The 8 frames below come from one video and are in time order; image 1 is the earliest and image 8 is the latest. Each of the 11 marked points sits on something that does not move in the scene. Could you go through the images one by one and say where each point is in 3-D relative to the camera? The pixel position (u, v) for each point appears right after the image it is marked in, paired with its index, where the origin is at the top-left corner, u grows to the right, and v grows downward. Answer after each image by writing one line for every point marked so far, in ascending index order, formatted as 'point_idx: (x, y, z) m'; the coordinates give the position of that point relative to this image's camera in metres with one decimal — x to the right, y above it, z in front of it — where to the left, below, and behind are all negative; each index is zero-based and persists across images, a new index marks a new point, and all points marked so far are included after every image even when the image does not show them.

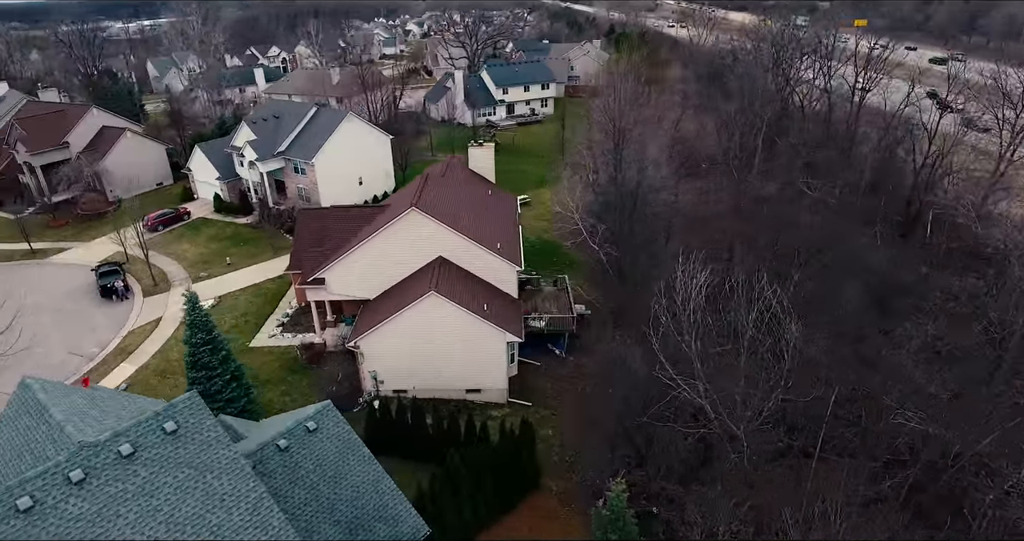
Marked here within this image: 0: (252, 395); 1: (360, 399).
0: (-6.8, -3.1, +16.4) m
1: (-4.4, -3.7, +18.2) m
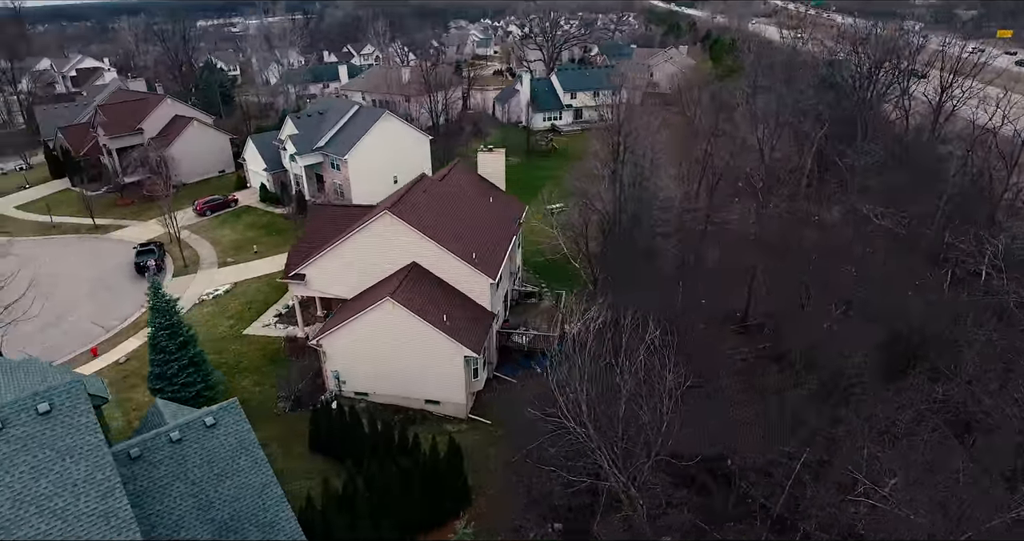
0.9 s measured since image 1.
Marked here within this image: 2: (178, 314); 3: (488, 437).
0: (-8.2, -2.9, +17.0) m
1: (-5.6, -3.7, +18.4) m
2: (-8.9, -1.2, +16.5) m
3: (-0.6, -4.6, +17.3) m
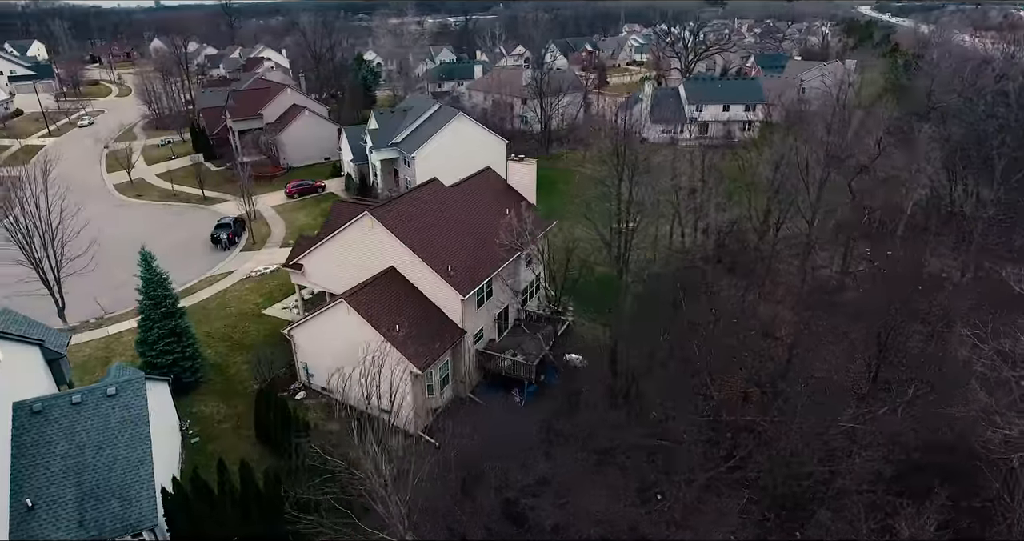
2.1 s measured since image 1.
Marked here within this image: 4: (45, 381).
0: (-9.4, -2.3, +18.2) m
1: (-6.6, -3.5, +19.0) m
2: (-9.9, -0.5, +18.0) m
3: (-2.3, -5.0, +16.6) m
4: (-10.7, -2.6, +14.5) m
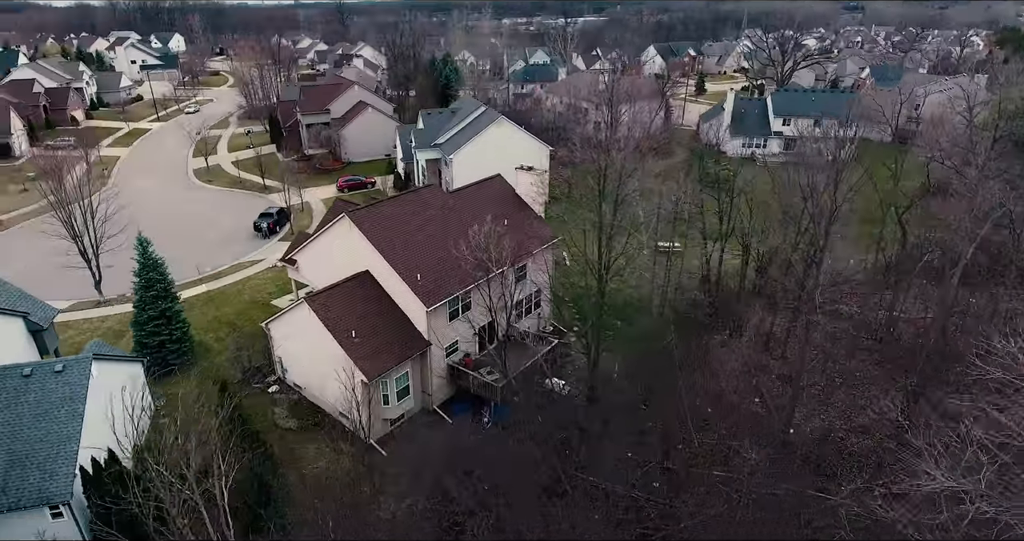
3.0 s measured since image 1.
0: (-10.2, -1.9, +19.1) m
1: (-7.5, -3.3, +19.4) m
2: (-10.7, 0.0, +18.9) m
3: (-3.8, -5.2, +16.3) m
4: (-12.2, -2.0, +15.7) m
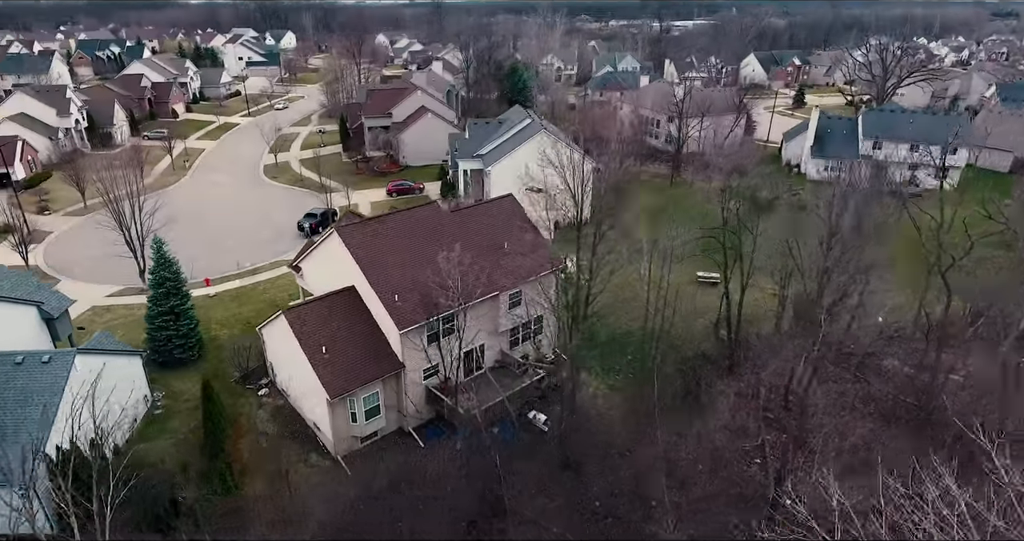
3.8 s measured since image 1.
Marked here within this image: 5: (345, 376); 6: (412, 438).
0: (-10.6, -1.9, +20.2) m
1: (-7.9, -3.5, +20.0) m
2: (-10.9, 0.0, +20.1) m
3: (-4.9, -5.7, +16.4) m
4: (-13.0, -1.8, +17.1) m
5: (-4.4, -2.8, +16.7) m
6: (-3.0, -4.7, +18.2) m
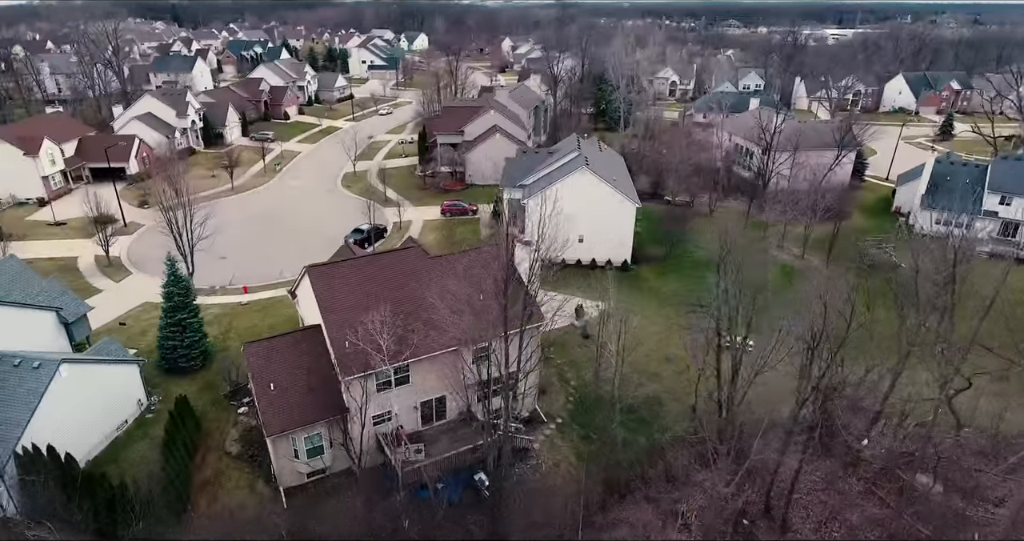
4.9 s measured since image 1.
0: (-11.3, -2.5, +22.0) m
1: (-9.0, -4.3, +21.3) m
2: (-11.5, -0.6, +21.9) m
3: (-7.0, -6.8, +17.2) m
4: (-14.4, -2.1, +19.5) m
5: (-6.2, -4.0, +17.3) m
6: (-4.7, -6.1, +18.5) m
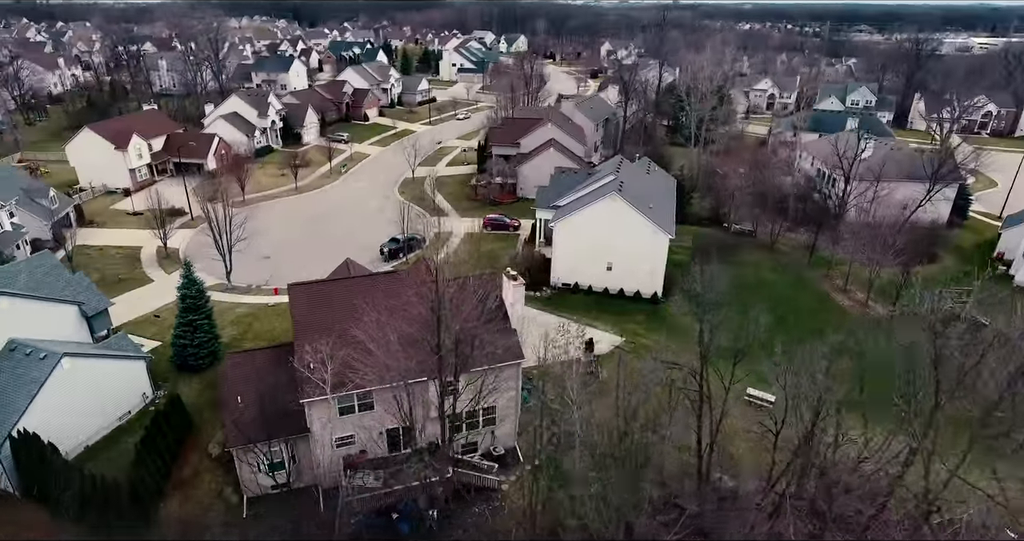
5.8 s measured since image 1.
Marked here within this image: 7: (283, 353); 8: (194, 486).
0: (-11.6, -2.6, +23.3) m
1: (-9.6, -4.6, +22.2) m
2: (-11.6, -0.7, +23.2) m
3: (-8.5, -7.2, +17.9) m
4: (-15.0, -2.0, +21.3) m
5: (-7.5, -4.5, +17.8) m
6: (-5.9, -6.7, +18.7) m
7: (-7.0, -2.5, +19.2) m
8: (-9.7, -6.6, +18.9) m
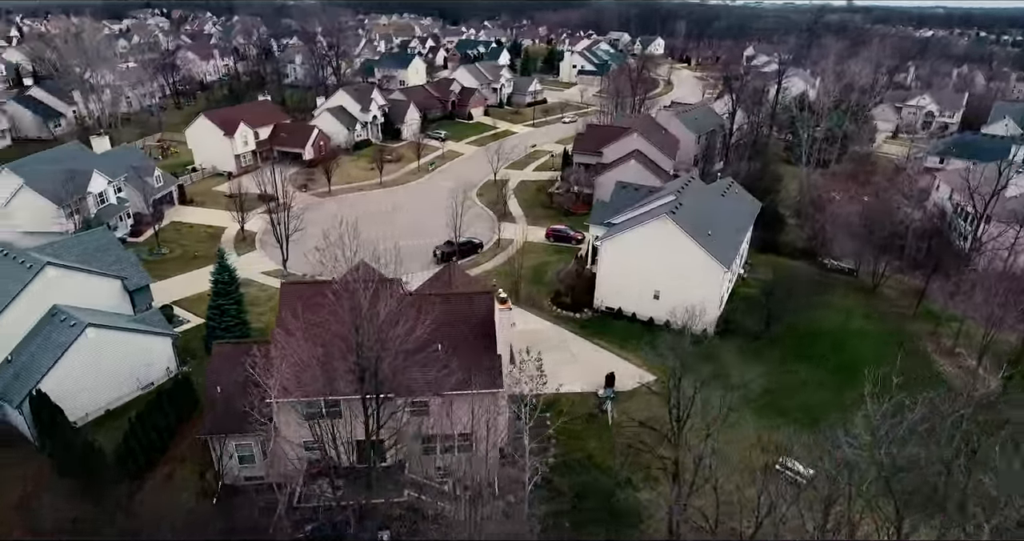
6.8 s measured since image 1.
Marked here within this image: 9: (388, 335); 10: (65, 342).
0: (-11.1, -2.1, +24.4) m
1: (-9.5, -4.3, +22.9) m
2: (-10.9, -0.2, +24.3) m
3: (-9.7, -7.0, +18.5) m
4: (-14.7, -1.1, +23.2) m
5: (-8.4, -4.3, +18.2) m
6: (-7.0, -6.7, +18.8) m
7: (-7.5, -2.4, +19.4) m
8: (-10.5, -6.3, +19.7) m
9: (-2.7, -1.4, +13.9) m
10: (-14.4, -2.3, +20.4) m
